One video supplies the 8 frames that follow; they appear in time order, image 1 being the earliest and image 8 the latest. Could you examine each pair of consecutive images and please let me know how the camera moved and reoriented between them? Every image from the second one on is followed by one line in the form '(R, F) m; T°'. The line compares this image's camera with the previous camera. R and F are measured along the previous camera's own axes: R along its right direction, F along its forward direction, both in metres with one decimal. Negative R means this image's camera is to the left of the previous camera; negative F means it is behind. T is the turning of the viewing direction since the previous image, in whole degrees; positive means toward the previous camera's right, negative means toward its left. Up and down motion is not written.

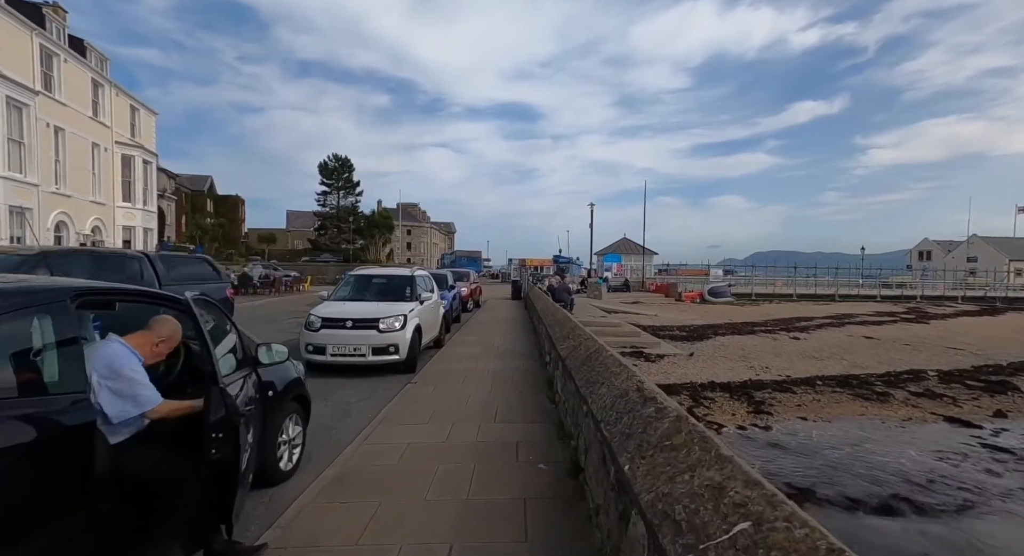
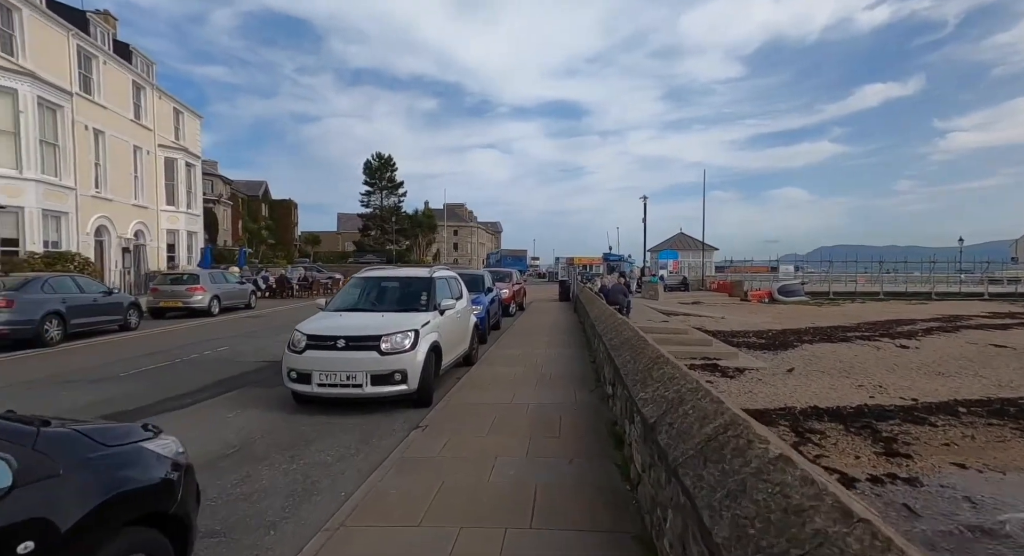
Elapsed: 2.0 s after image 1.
(0.0, +2.2) m; -6°
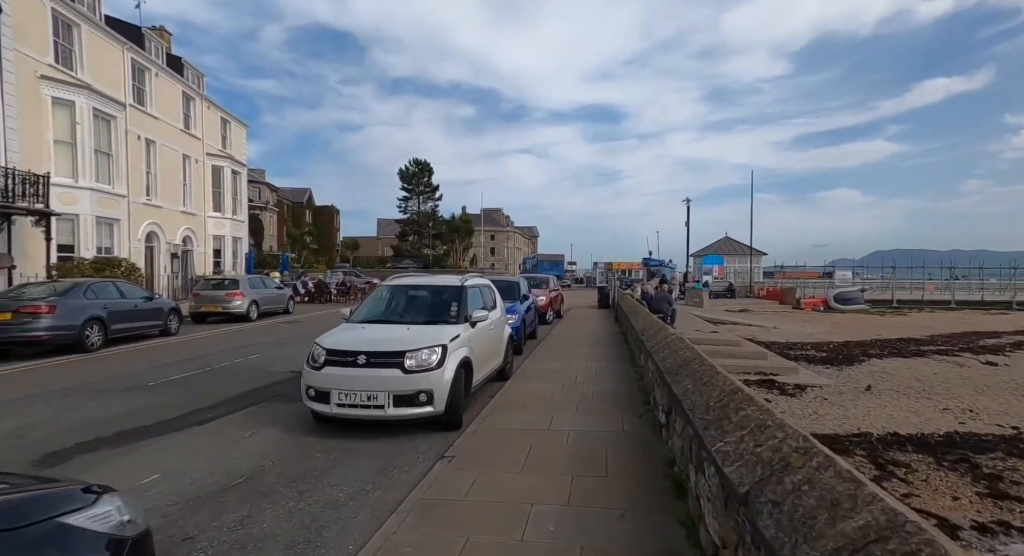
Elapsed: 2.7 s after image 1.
(0.0, +0.7) m; -4°
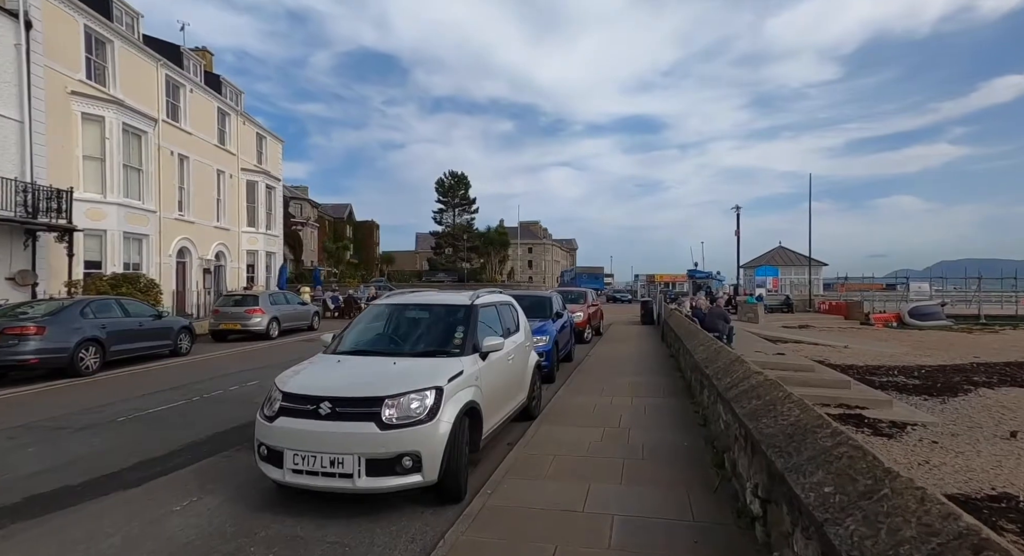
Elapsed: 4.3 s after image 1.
(+0.2, +1.6) m; -5°
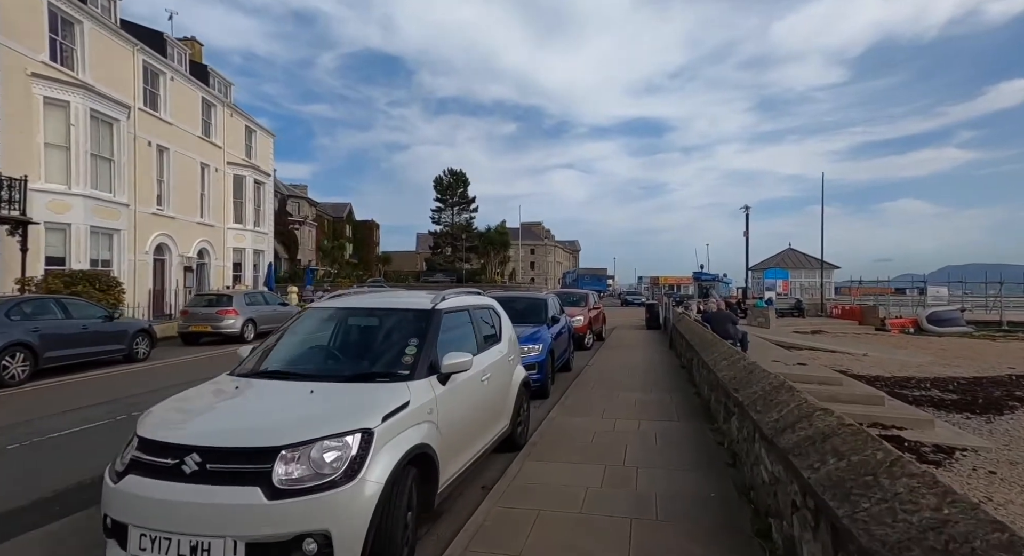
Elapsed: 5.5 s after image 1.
(+0.2, +1.3) m; 0°
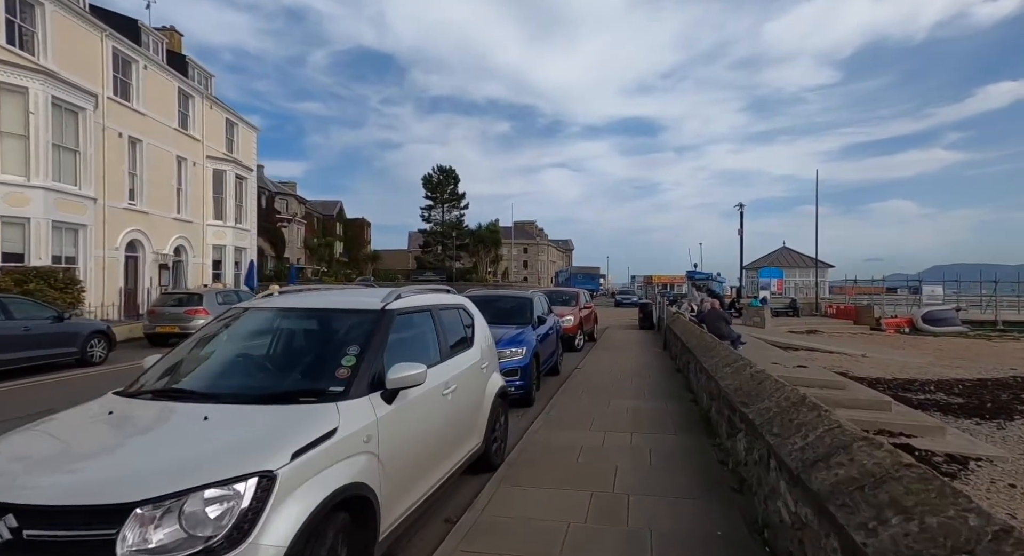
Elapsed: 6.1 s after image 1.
(+0.2, +0.7) m; +1°
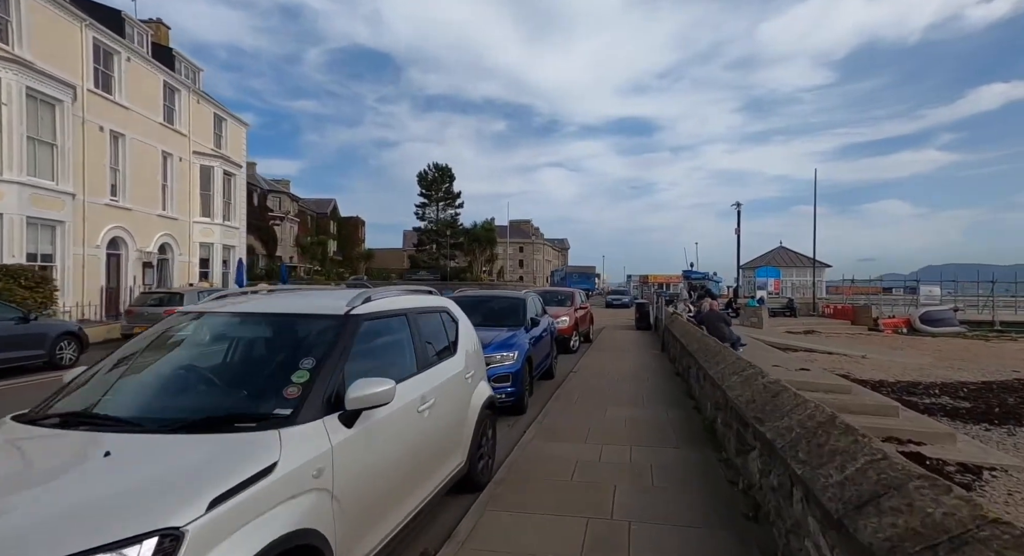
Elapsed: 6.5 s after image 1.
(+0.1, +0.5) m; +1°
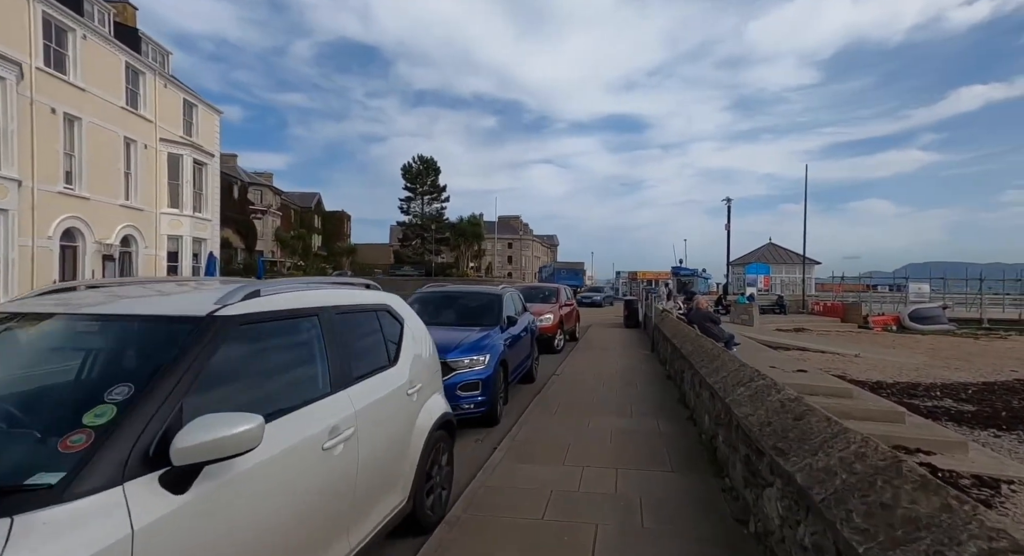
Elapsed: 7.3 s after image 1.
(+0.2, +0.9) m; +1°
